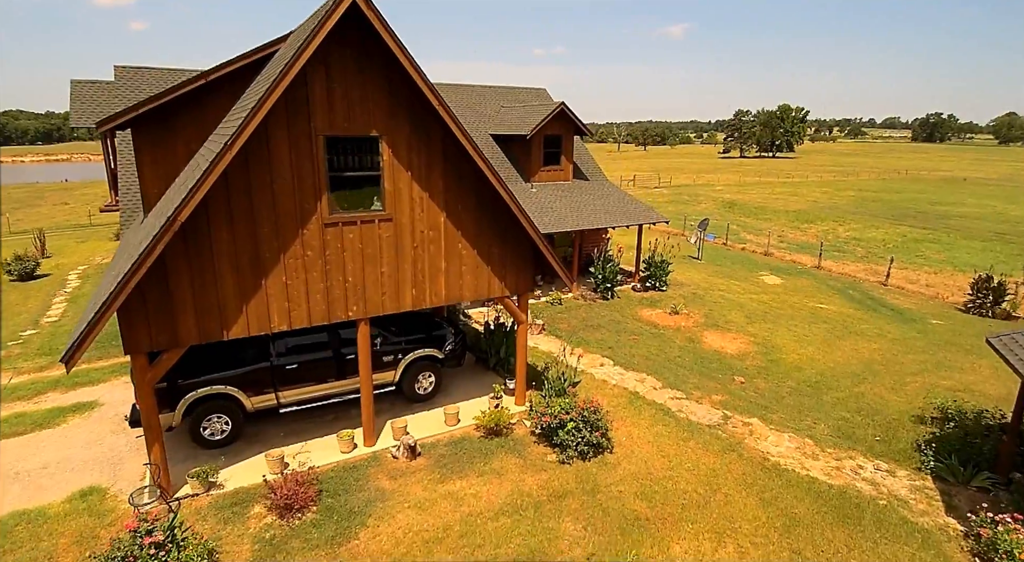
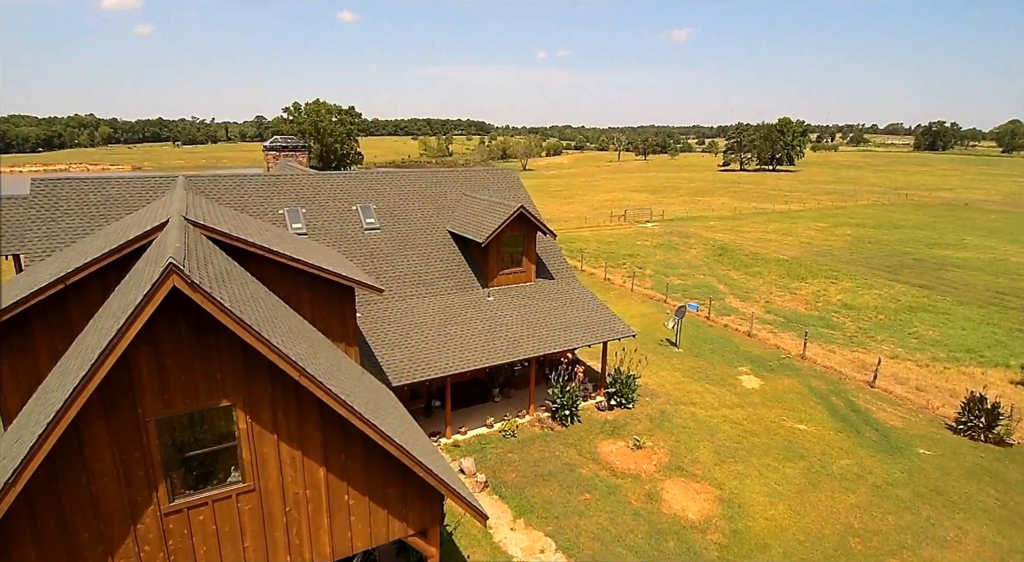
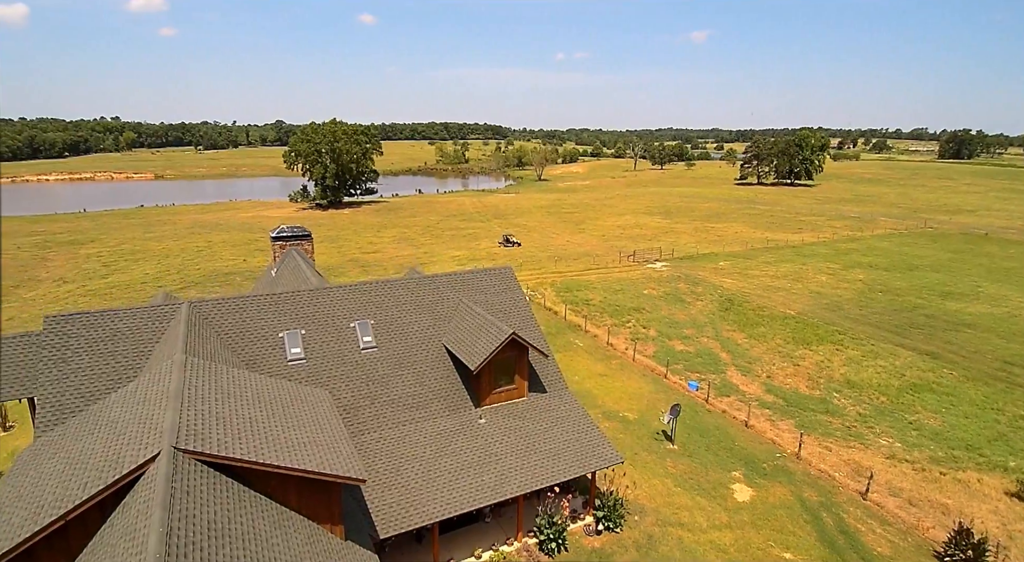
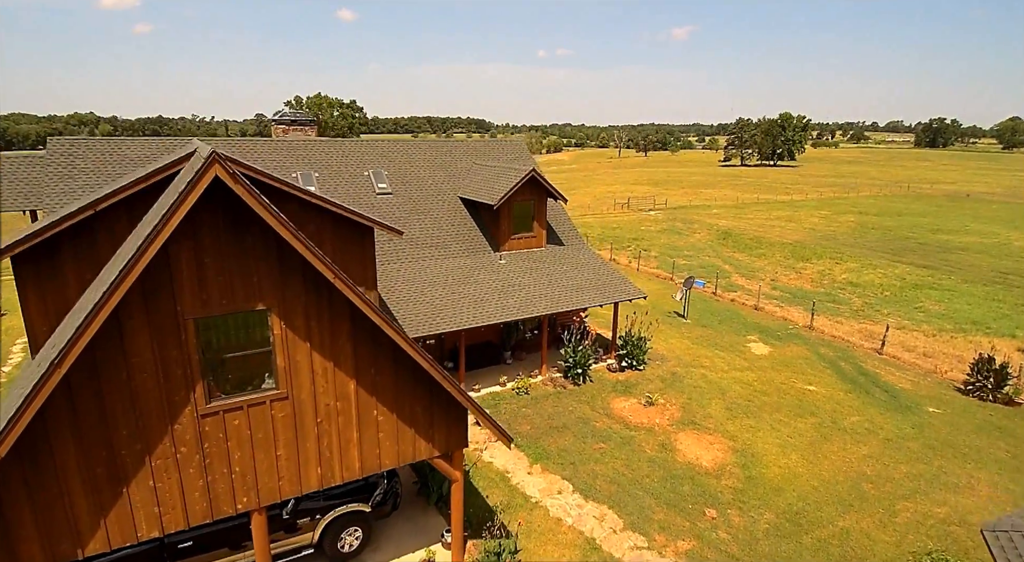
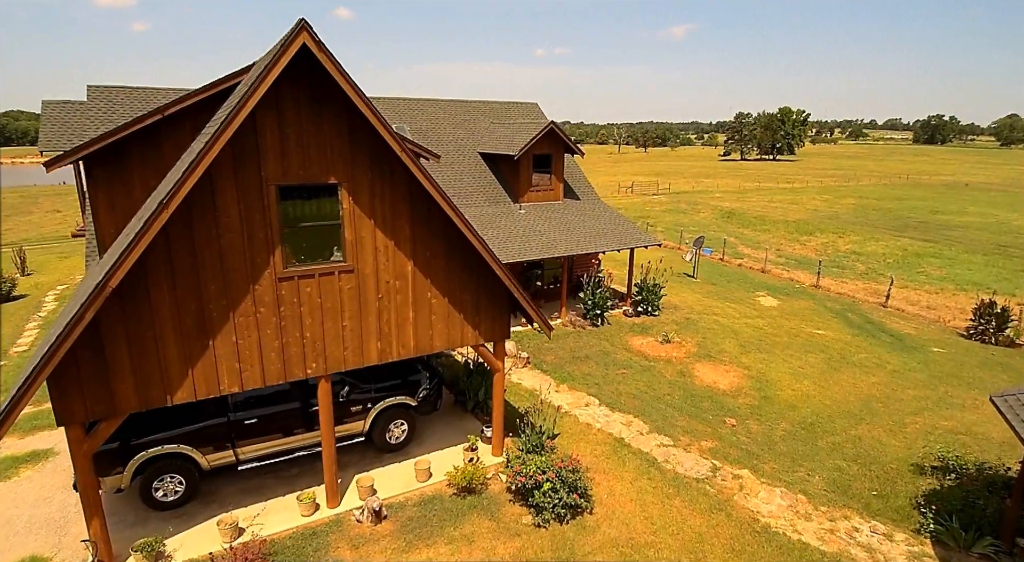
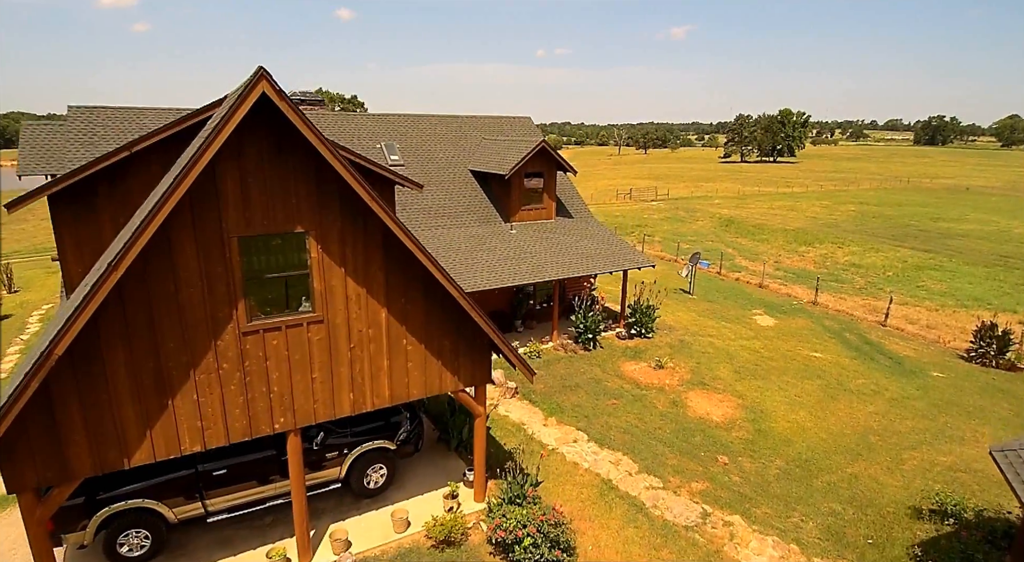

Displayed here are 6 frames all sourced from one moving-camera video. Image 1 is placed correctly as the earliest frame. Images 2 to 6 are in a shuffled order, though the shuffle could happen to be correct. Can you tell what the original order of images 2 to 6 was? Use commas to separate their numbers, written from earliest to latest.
5, 6, 4, 2, 3
